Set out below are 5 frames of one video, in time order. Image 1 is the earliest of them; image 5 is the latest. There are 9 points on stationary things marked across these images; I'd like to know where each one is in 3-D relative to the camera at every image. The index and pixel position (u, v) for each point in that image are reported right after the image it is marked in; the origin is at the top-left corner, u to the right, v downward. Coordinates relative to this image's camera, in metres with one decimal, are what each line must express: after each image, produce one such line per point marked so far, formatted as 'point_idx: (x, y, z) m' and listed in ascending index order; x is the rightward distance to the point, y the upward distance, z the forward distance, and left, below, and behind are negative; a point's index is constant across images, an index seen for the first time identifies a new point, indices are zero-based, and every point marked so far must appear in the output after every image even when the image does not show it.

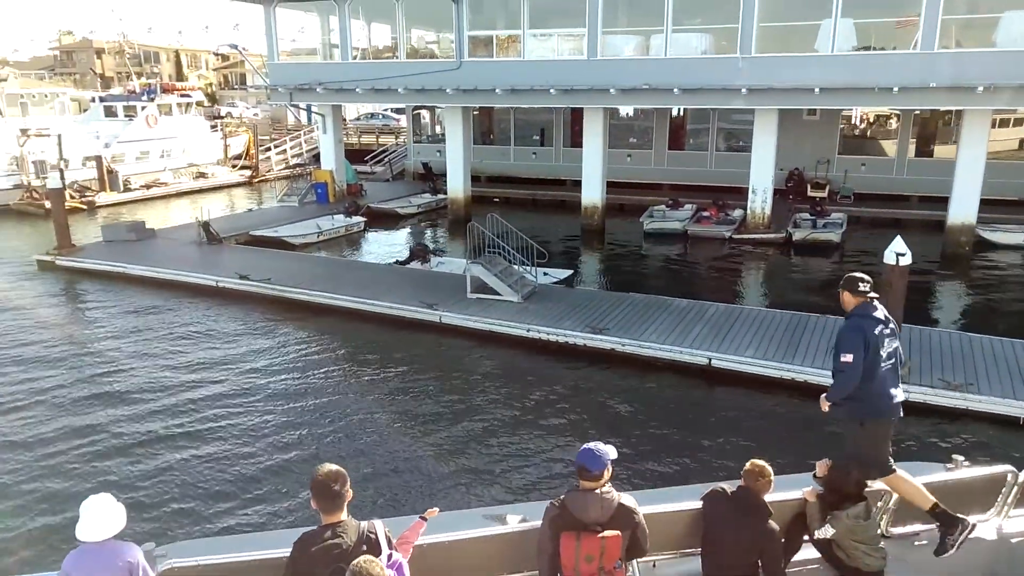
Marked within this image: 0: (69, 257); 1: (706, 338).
0: (-8.1, +0.6, +13.8) m
1: (+2.3, -0.6, +9.0) m
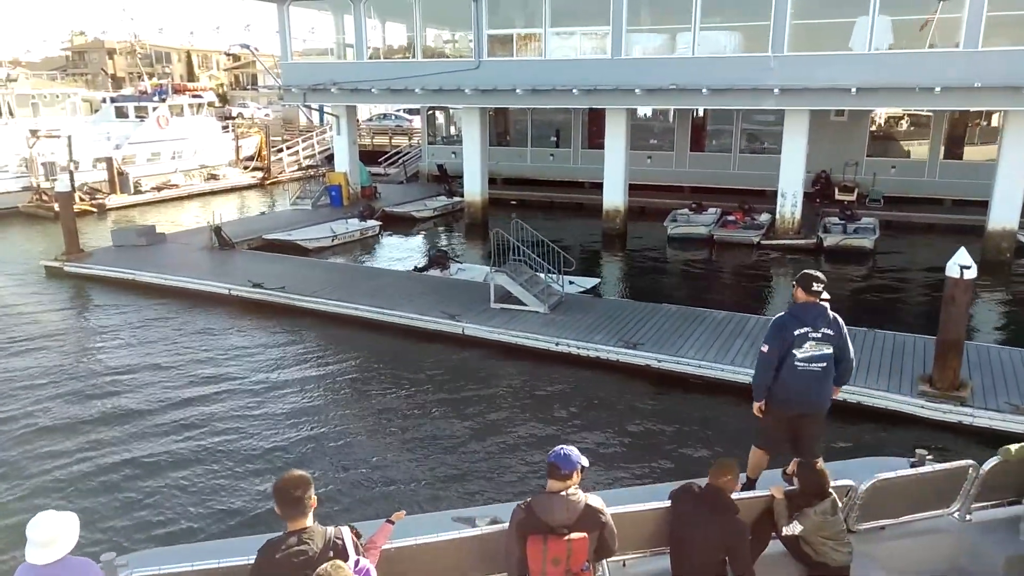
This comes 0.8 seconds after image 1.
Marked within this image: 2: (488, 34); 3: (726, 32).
0: (-7.8, +0.4, +13.4) m
1: (+2.7, -0.7, +8.5) m
2: (-0.5, +5.4, +16.0) m
3: (+4.0, +4.8, +14.1) m
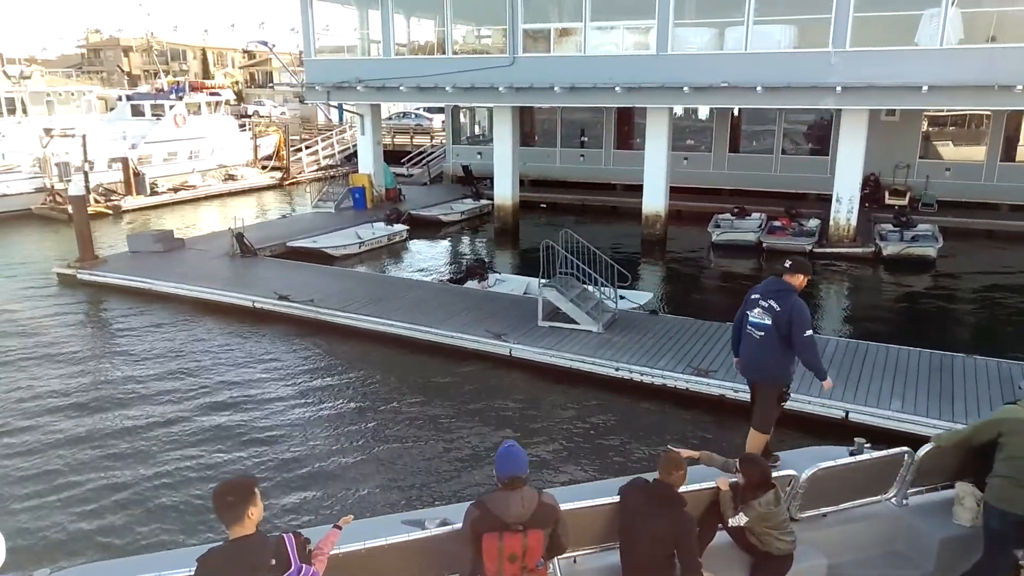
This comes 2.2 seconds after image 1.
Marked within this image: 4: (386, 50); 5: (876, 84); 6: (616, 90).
0: (-7.1, +0.3, +12.7) m
1: (+3.2, -1.0, +7.6) m
2: (+0.2, +5.2, +15.2) m
3: (+4.7, +4.6, +13.2) m
4: (-2.8, +5.3, +16.6) m
5: (+6.1, +3.4, +12.5) m
6: (+2.0, +3.8, +14.4) m
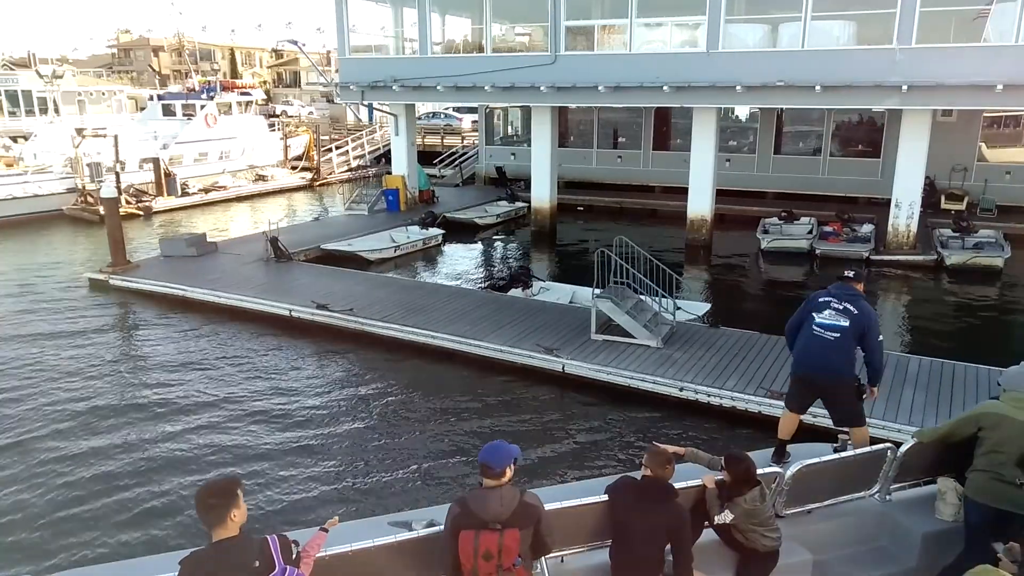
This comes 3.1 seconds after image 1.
0: (-6.4, +0.2, +12.3) m
1: (+3.8, -1.1, +7.0) m
2: (+1.0, +5.1, +14.7) m
3: (+5.5, +4.4, +12.5) m
4: (-1.9, +5.2, +16.2) m
5: (+6.8, +3.2, +11.8) m
6: (+2.8, +3.7, +13.8) m
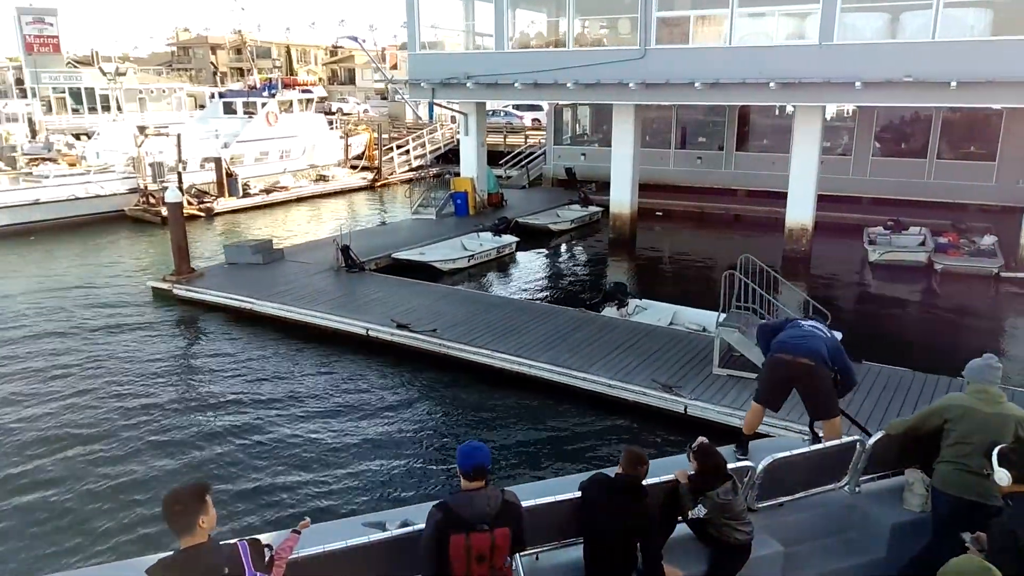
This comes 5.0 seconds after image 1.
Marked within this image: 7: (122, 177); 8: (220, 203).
0: (-5.0, +0.1, +11.6) m
1: (+4.8, -1.4, +5.7) m
2: (+2.6, +4.9, +13.5) m
3: (+6.9, +4.1, +11.1) m
4: (-0.3, +5.0, +15.2) m
5: (+8.1, +2.9, +10.4) m
6: (+4.2, +3.4, +12.6) m
7: (-9.8, +2.8, +19.0) m
8: (-7.5, +2.2, +19.3) m
